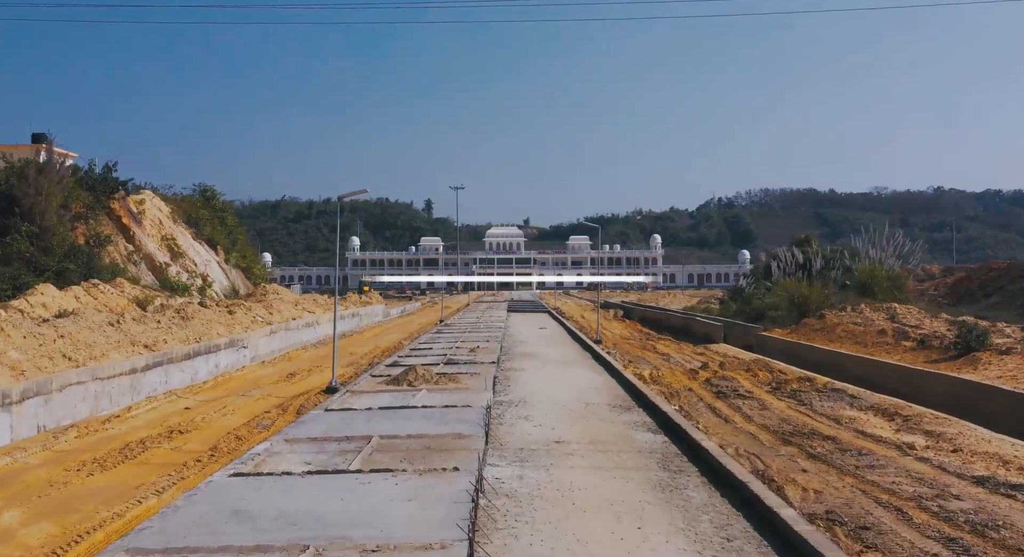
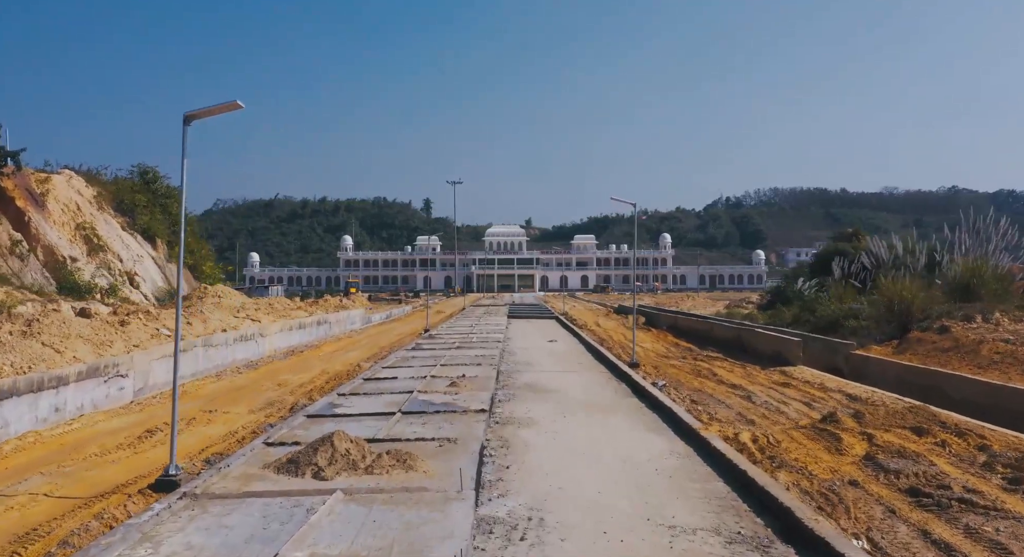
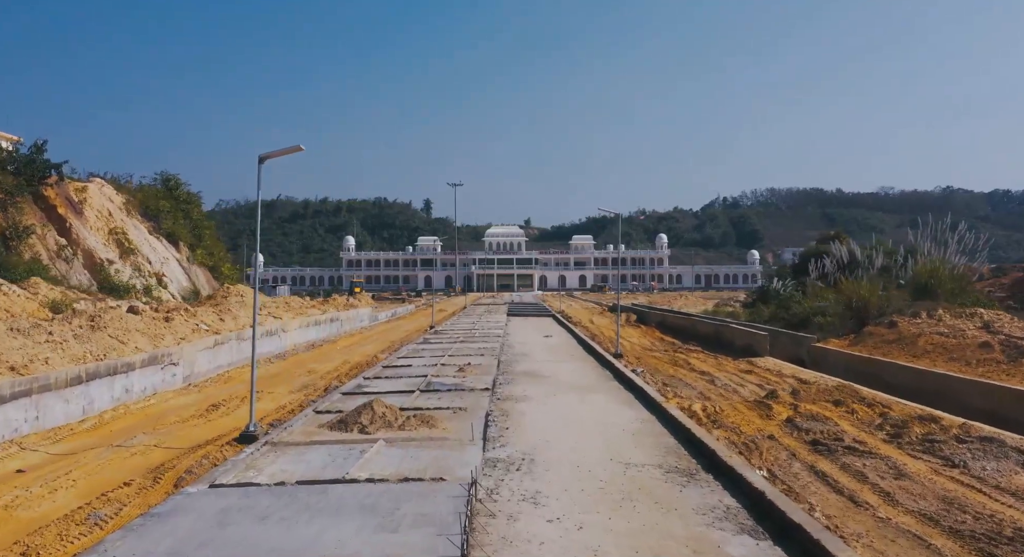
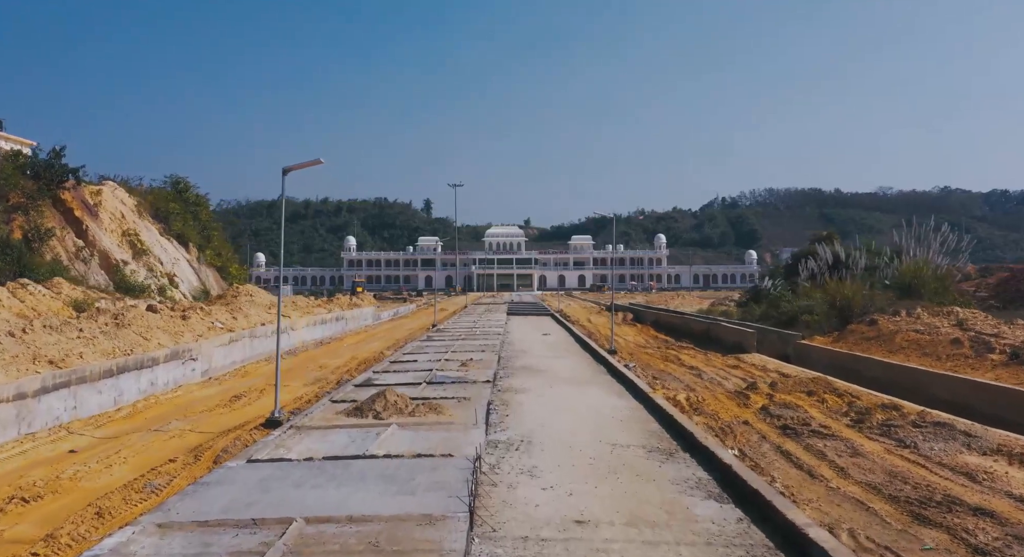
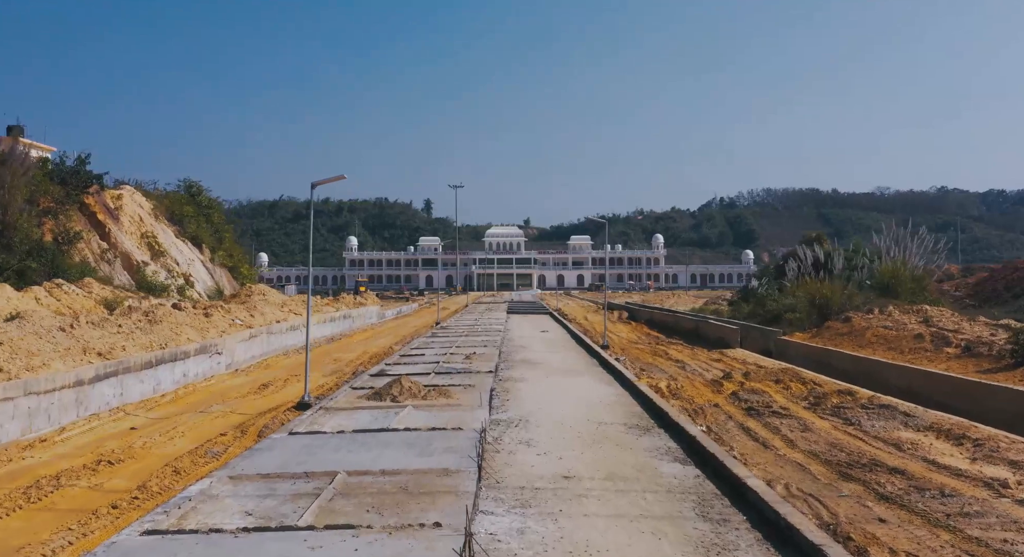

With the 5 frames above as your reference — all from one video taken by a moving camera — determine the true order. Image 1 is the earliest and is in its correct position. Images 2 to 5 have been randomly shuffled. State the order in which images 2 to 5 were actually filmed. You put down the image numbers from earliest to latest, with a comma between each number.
5, 4, 3, 2
